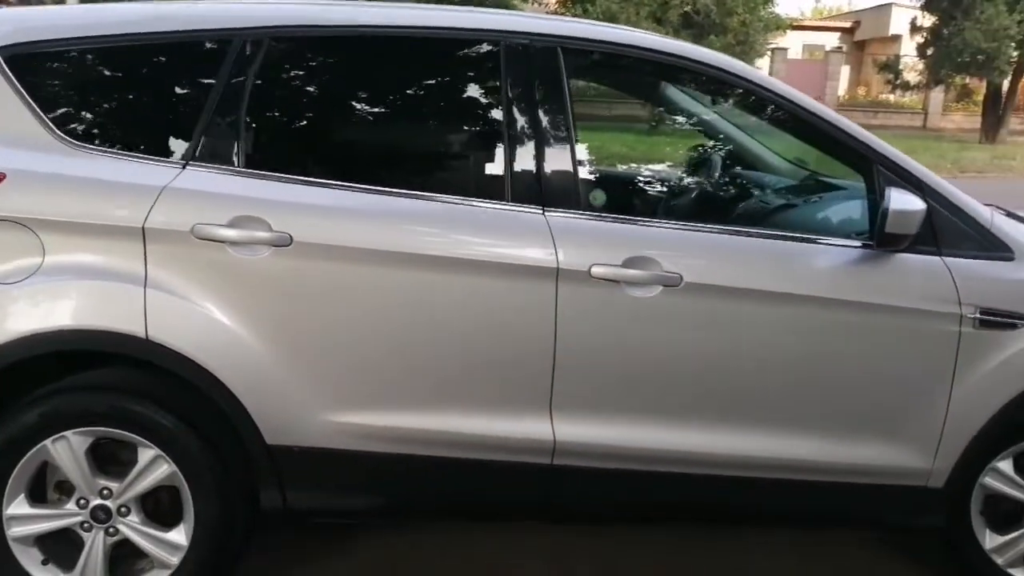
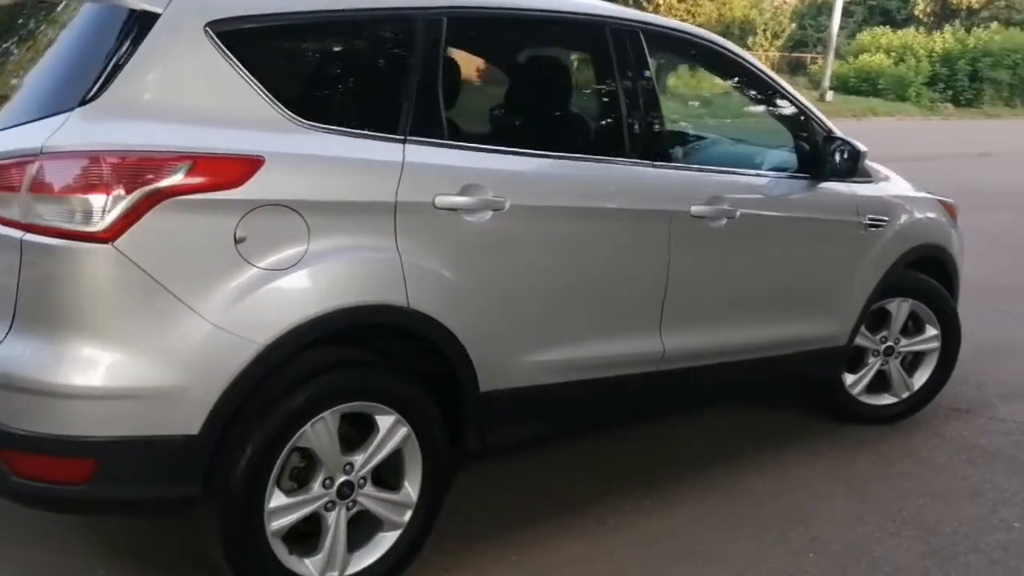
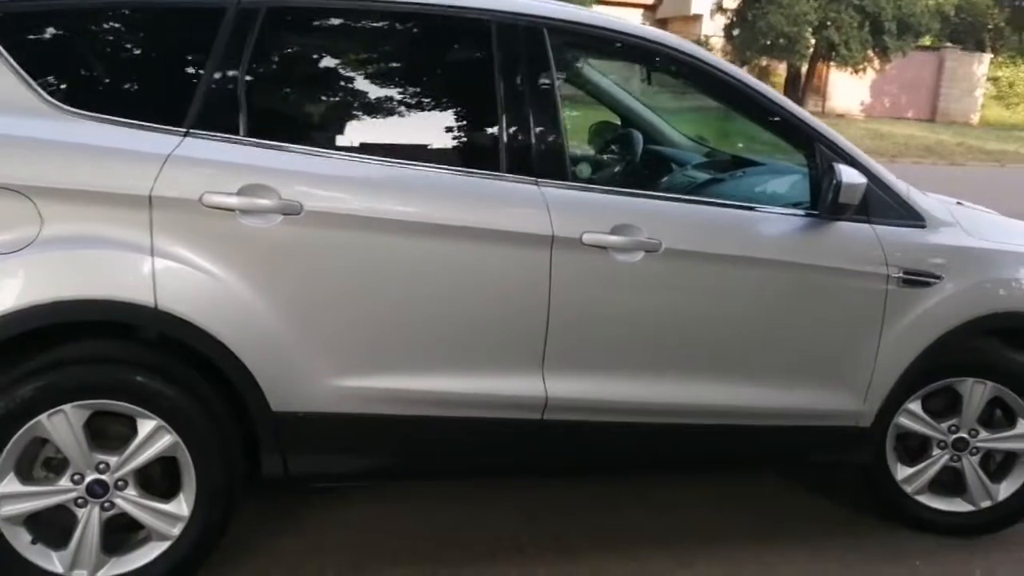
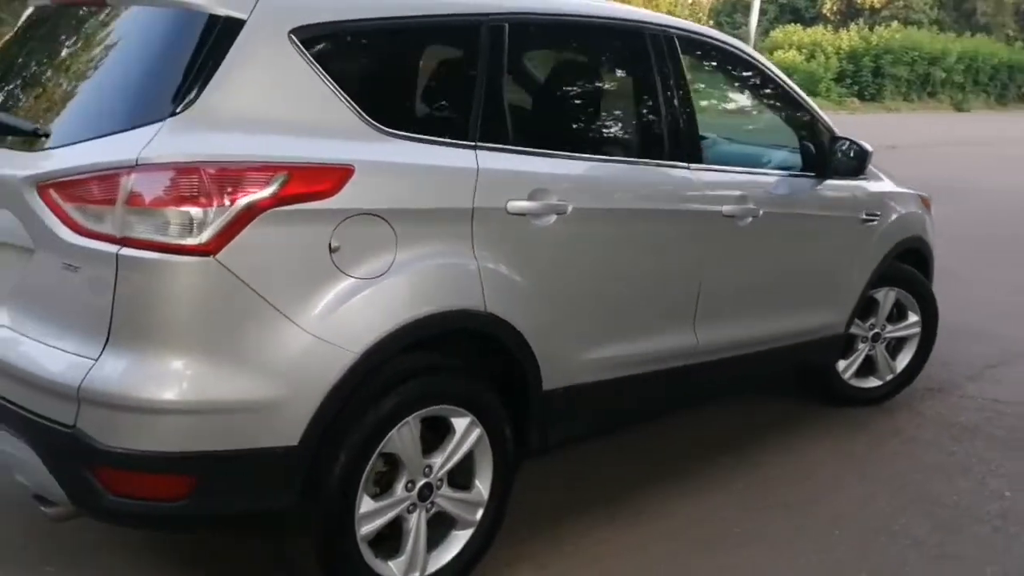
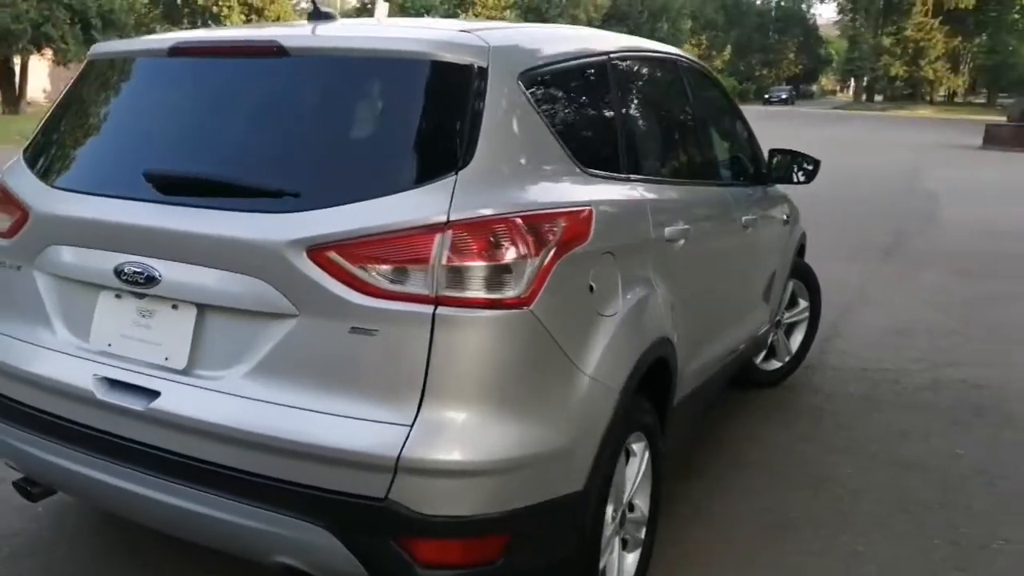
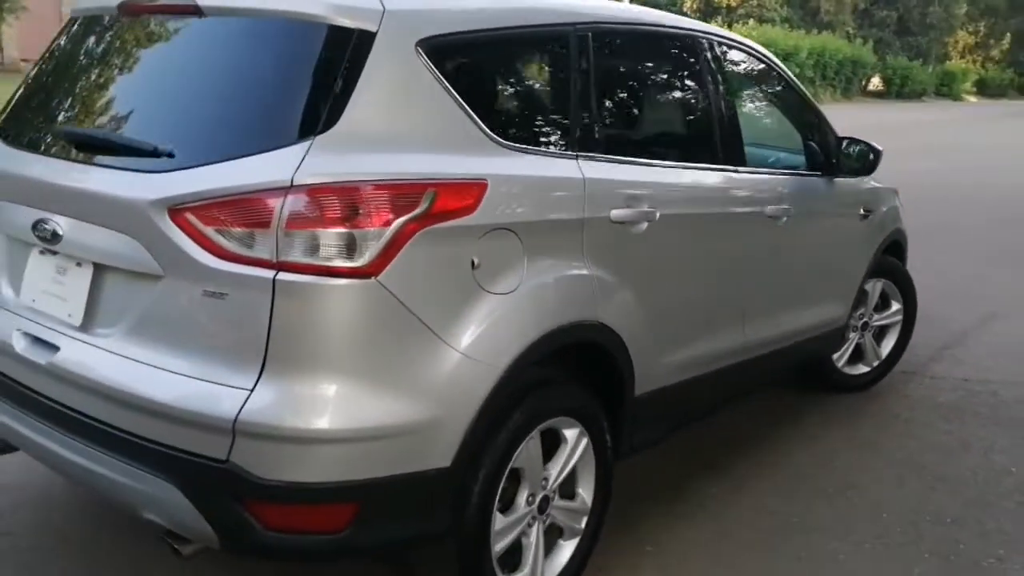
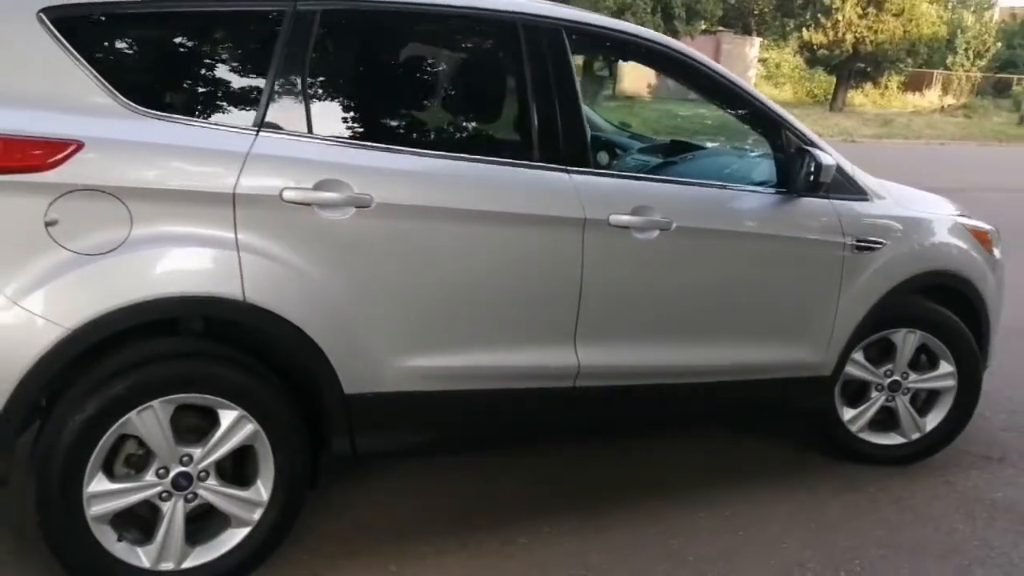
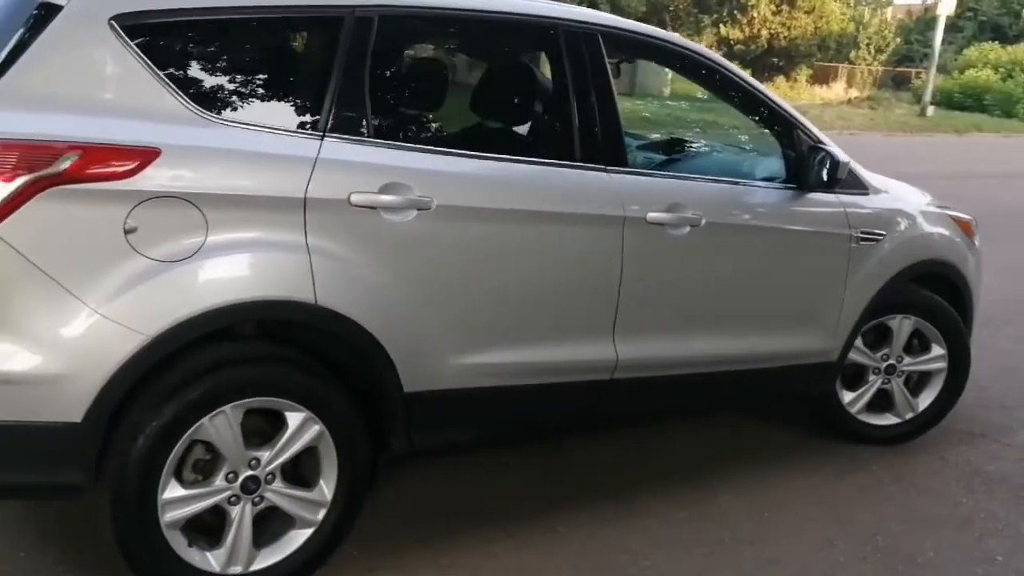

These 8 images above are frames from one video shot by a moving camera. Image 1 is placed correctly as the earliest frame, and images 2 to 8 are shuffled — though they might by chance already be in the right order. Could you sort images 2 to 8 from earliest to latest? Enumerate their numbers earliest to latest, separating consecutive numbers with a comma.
3, 7, 8, 2, 4, 6, 5
